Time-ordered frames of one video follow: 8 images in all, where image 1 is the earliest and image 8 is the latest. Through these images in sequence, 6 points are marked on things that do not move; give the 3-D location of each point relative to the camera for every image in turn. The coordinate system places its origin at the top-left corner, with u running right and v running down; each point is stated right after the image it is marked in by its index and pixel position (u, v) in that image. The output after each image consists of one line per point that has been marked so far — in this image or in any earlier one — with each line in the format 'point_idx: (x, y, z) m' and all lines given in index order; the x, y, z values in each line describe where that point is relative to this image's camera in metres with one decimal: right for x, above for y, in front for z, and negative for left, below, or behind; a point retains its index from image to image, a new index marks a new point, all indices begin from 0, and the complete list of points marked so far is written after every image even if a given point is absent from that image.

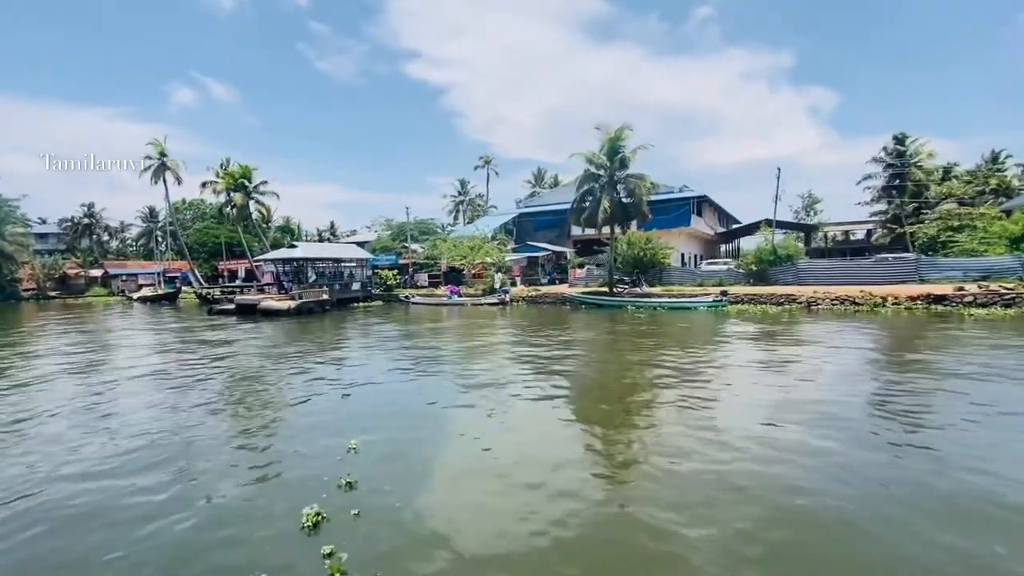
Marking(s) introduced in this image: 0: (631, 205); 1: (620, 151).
0: (+4.0, +2.7, +19.9) m
1: (+3.5, +4.5, +19.6) m
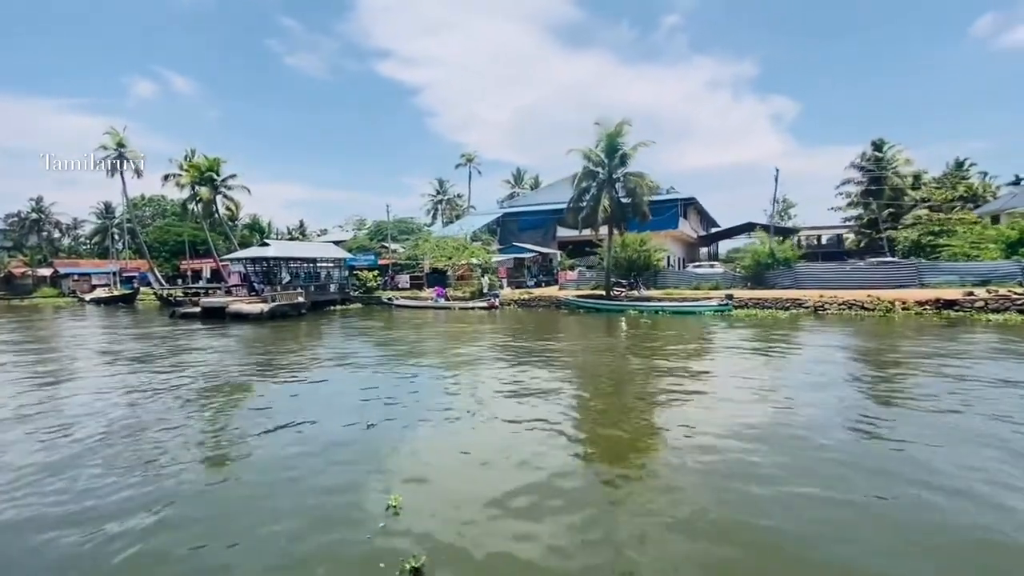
0: (+3.8, +2.6, +19.0) m
1: (+3.3, +4.4, +18.7) m
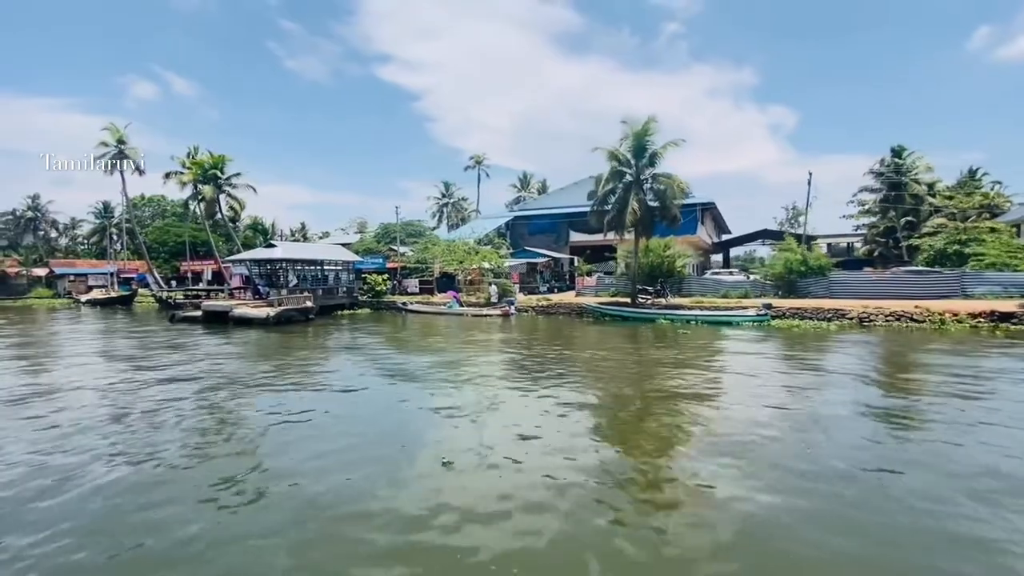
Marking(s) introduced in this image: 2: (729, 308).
0: (+4.5, +2.4, +18.0) m
1: (+4.0, +4.2, +17.7) m
2: (+7.0, -0.6, +18.9) m
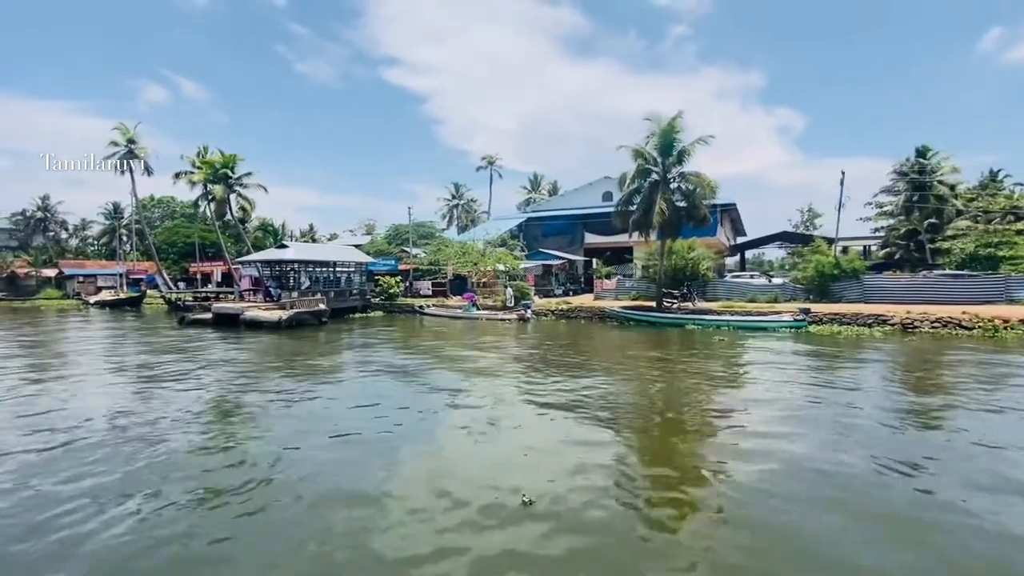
0: (+5.1, +2.3, +17.2) m
1: (+4.6, +4.1, +16.9) m
2: (+7.6, -0.7, +18.1) m
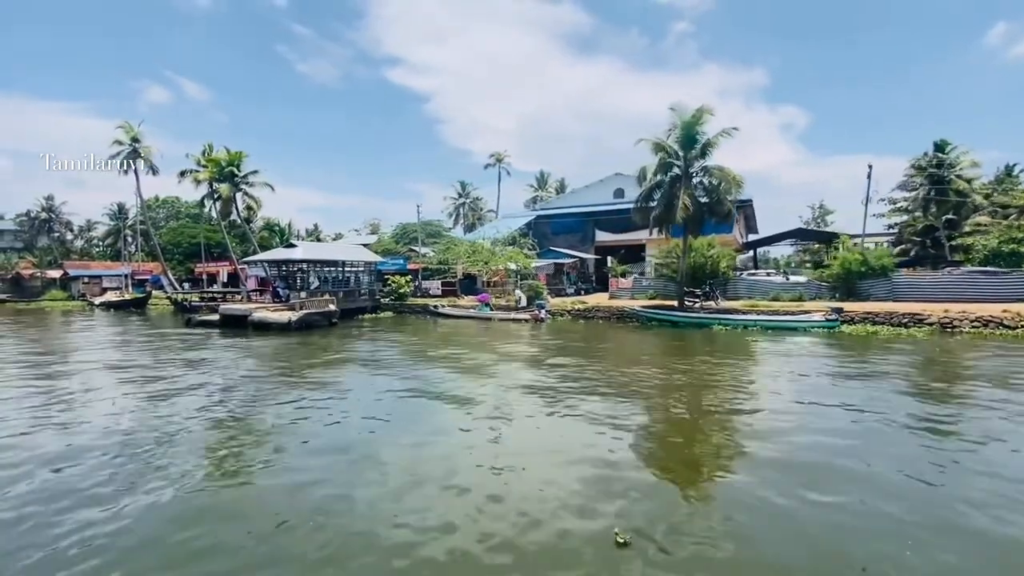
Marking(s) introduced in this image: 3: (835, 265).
0: (+5.5, +2.3, +16.6) m
1: (+5.1, +4.1, +16.3) m
2: (+8.1, -0.7, +17.5) m
3: (+10.6, +0.8, +19.5) m
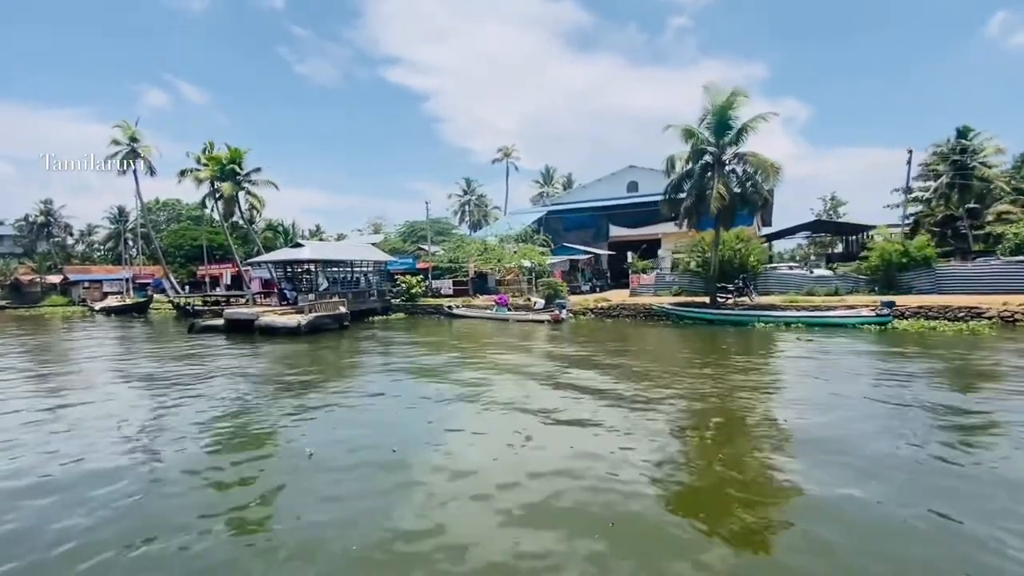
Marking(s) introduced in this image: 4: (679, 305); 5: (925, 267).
0: (+6.1, +2.5, +15.6) m
1: (+5.6, +4.2, +15.3) m
2: (+8.7, -0.5, +16.5) m
3: (+11.2, +1.0, +18.5) m
4: (+5.2, -0.5, +19.3) m
5: (+12.2, +0.6, +17.7) m
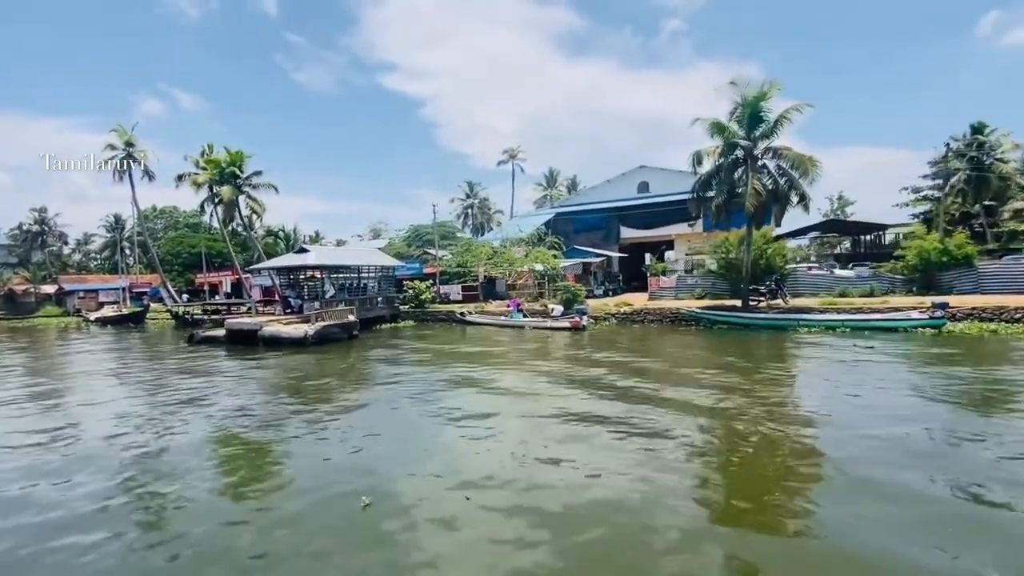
0: (+6.6, +2.4, +14.7) m
1: (+6.1, +4.2, +14.4) m
2: (+9.2, -0.5, +15.6) m
3: (+11.6, +1.0, +17.6) m
4: (+5.7, -0.6, +18.4) m
5: (+12.7, +0.6, +16.8) m
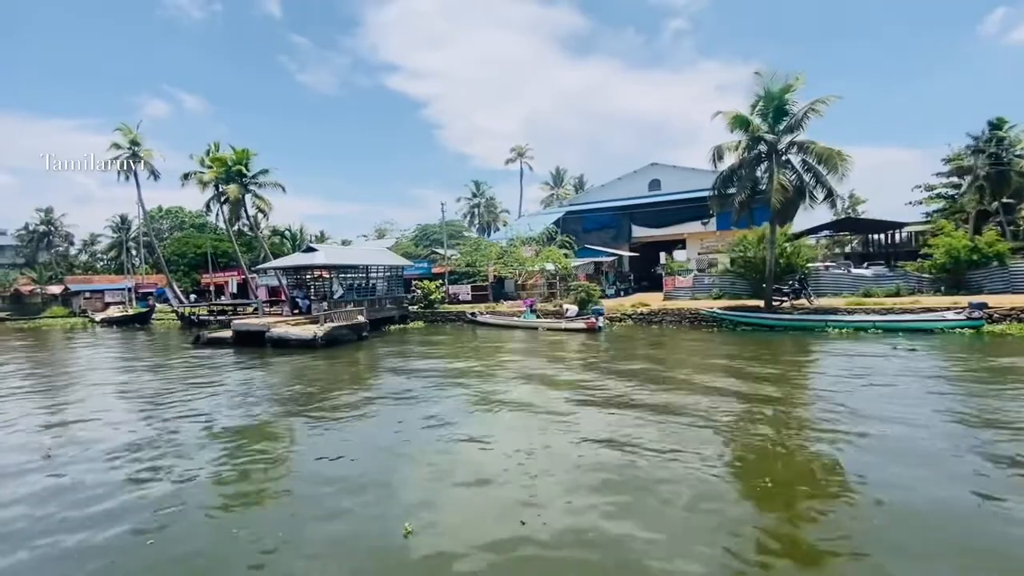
0: (+6.9, +2.4, +14.1) m
1: (+6.4, +4.2, +13.9) m
2: (+9.6, -0.5, +15.0) m
3: (+12.0, +1.0, +17.0) m
4: (+6.1, -0.6, +17.8) m
5: (+13.1, +0.6, +16.3) m
